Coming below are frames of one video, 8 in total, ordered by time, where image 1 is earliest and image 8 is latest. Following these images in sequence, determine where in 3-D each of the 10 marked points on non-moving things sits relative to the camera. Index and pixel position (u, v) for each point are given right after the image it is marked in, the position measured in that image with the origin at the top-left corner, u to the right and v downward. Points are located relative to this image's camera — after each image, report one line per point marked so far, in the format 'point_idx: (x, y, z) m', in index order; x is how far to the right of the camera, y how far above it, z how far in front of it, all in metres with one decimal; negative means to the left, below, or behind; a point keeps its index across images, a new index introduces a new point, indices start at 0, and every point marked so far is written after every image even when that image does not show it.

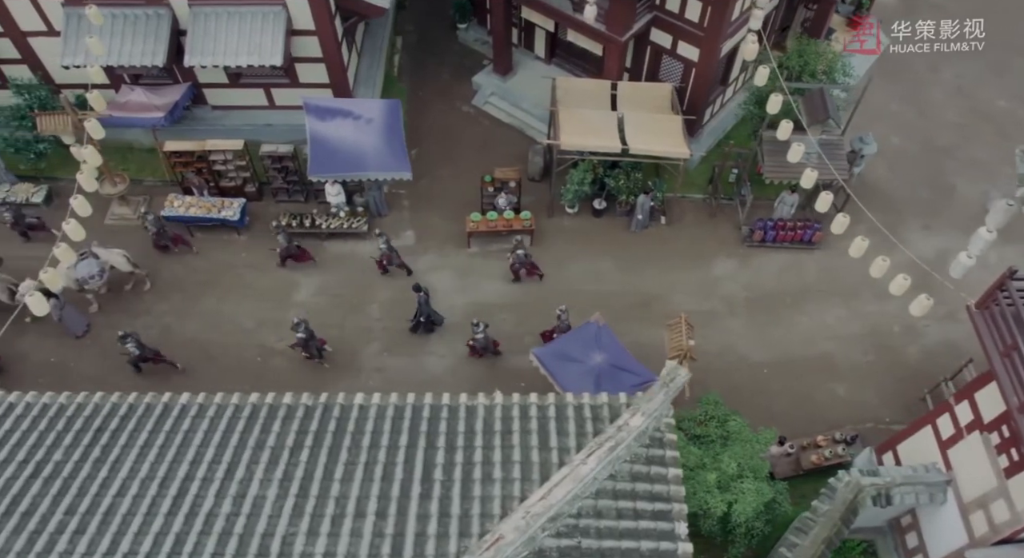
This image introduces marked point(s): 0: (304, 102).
0: (-5.2, +4.4, +15.0) m
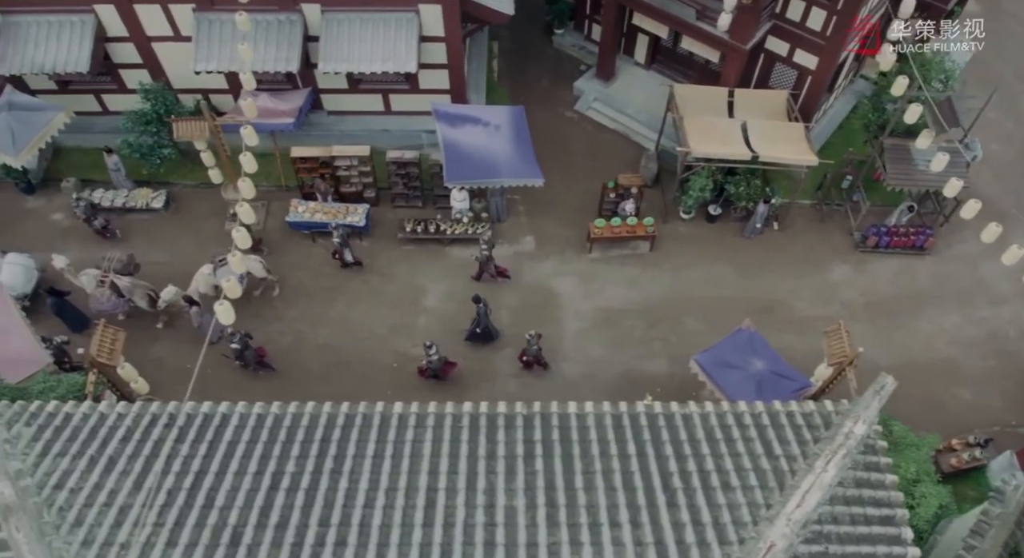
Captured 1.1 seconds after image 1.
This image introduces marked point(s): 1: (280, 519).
0: (-1.9, +4.3, +15.0) m
1: (-3.0, -3.0, +7.6) m
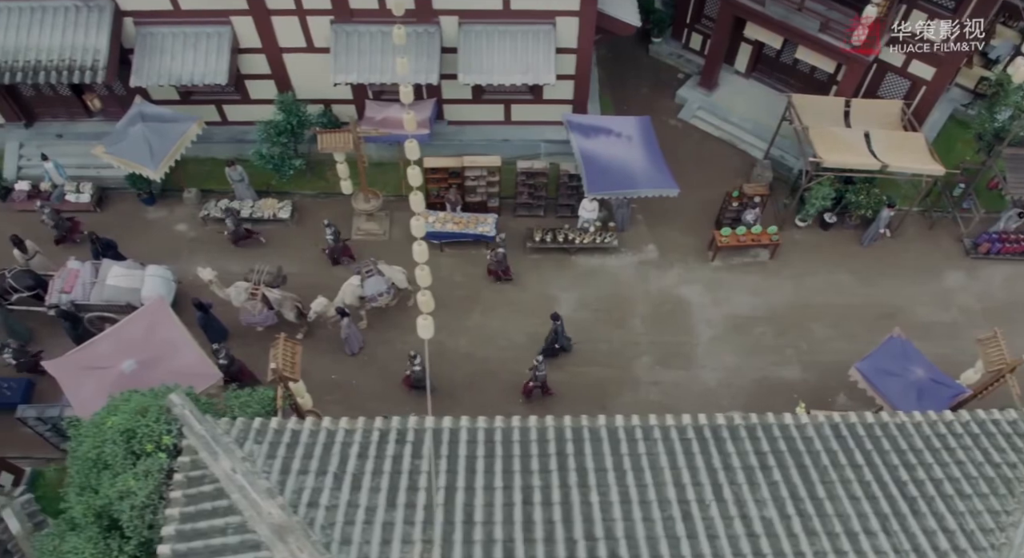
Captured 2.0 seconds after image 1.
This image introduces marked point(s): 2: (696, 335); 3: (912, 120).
0: (+1.4, +4.0, +15.2) m
1: (+0.5, -3.3, +7.8) m
2: (+4.6, -1.4, +15.0) m
3: (+11.0, +4.4, +16.5) m
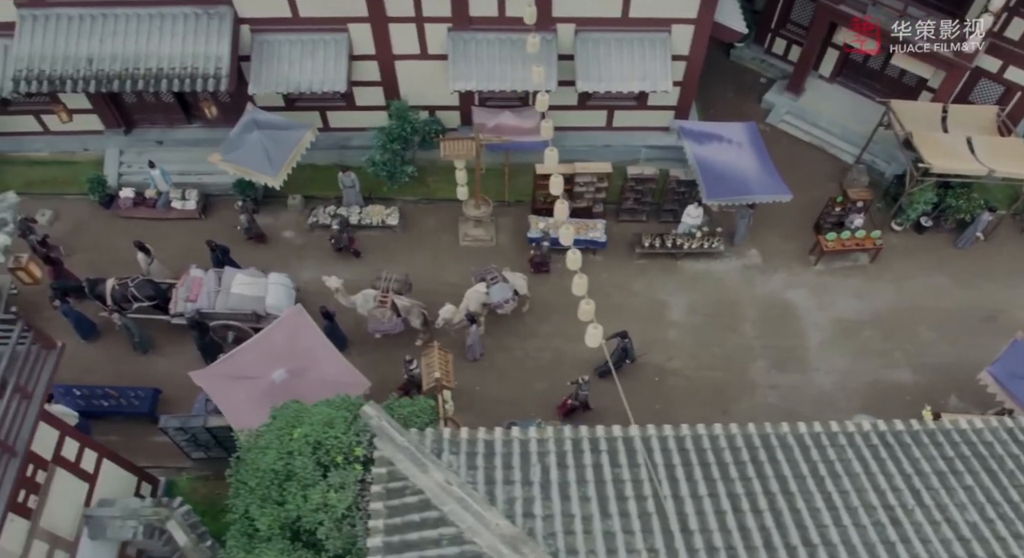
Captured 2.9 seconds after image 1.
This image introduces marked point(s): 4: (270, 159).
0: (+4.2, +3.9, +15.3) m
1: (+3.5, -3.4, +7.9) m
2: (+7.5, -1.5, +15.2) m
3: (+13.9, +4.3, +16.7) m
4: (-5.9, +2.9, +14.5) m
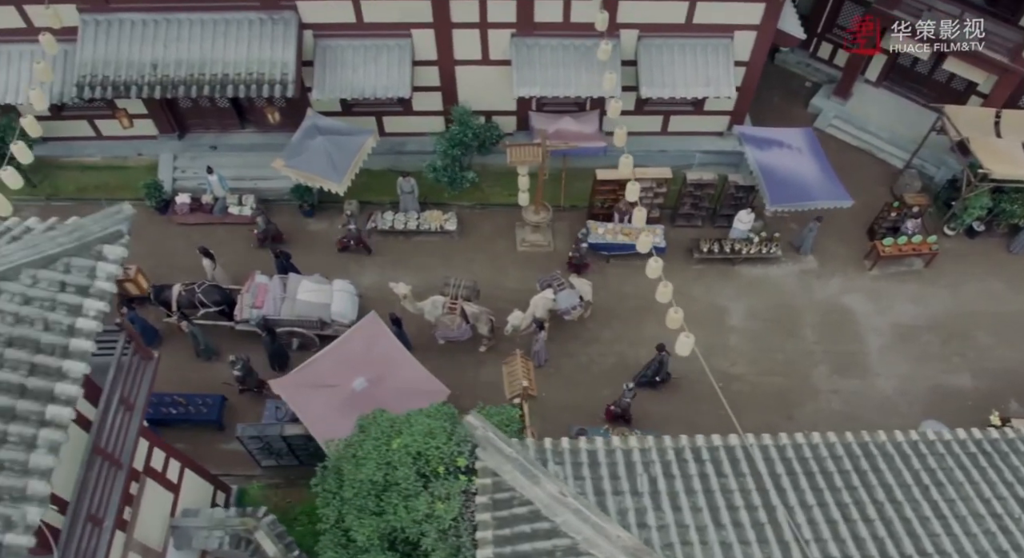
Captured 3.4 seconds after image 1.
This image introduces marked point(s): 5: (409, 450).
0: (+5.8, +3.8, +15.3) m
1: (+5.1, -3.6, +7.9) m
2: (+9.0, -1.7, +15.3) m
3: (+15.4, +4.2, +16.8) m
4: (-4.3, +2.8, +14.4) m
5: (-1.6, -2.7, +9.6) m
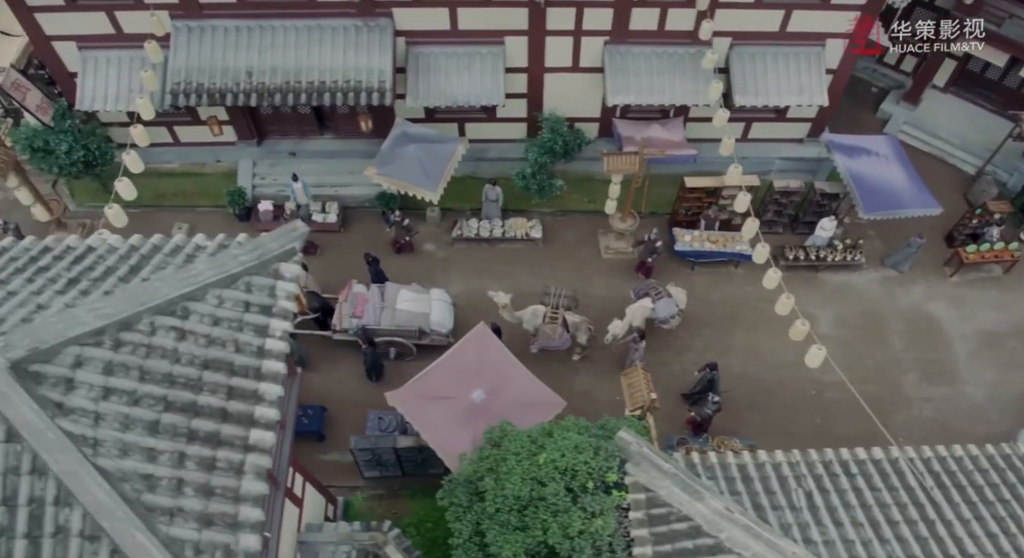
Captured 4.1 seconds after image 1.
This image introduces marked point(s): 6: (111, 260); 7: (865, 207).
0: (+8.0, +3.6, +15.3) m
1: (+7.4, -3.8, +7.9) m
2: (+11.3, -1.8, +15.3) m
3: (+17.6, +4.0, +17.0) m
4: (-2.0, +2.5, +14.3) m
5: (+0.7, -3.0, +9.5) m
6: (-5.1, +0.2, +7.7) m
7: (+8.5, +1.8, +14.5) m
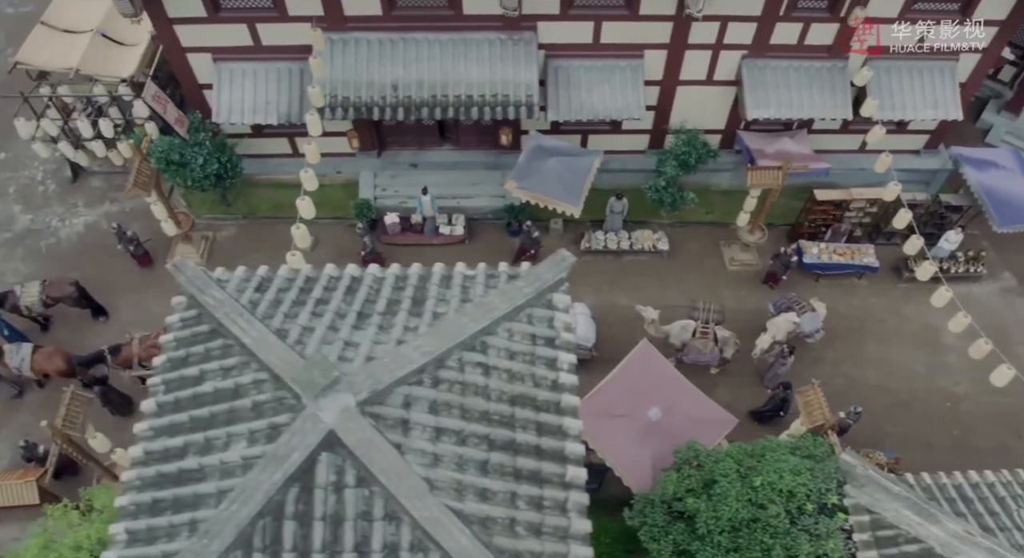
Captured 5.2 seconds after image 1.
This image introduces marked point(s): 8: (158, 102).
0: (+11.4, +3.3, +15.5) m
1: (+10.9, -4.2, +8.1) m
2: (+14.7, -2.1, +15.6) m
3: (+21.0, +3.7, +17.3) m
4: (+1.3, +2.2, +14.3) m
5: (+4.2, -3.3, +9.6) m
6: (-1.6, -0.2, +7.6) m
7: (+11.9, +1.5, +14.7) m
8: (-8.2, +4.1, +13.8) m
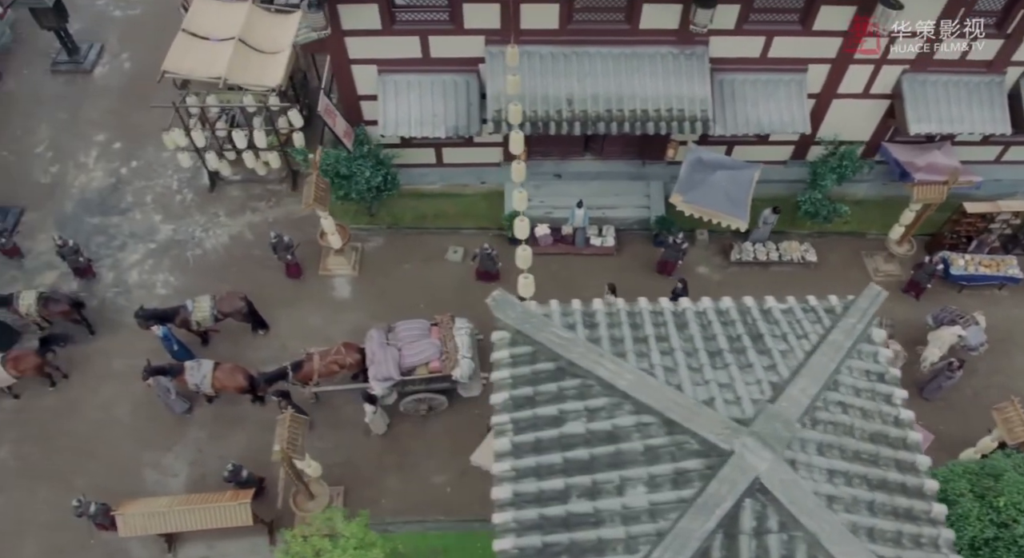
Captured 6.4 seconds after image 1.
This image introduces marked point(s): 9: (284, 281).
0: (+15.4, +3.0, +15.7) m
1: (+15.1, -4.6, +8.5) m
2: (+18.7, -2.4, +16.0) m
3: (+24.9, +3.5, +17.7) m
4: (+5.3, +1.9, +14.3) m
5: (+8.3, -3.7, +9.8) m
6: (+2.5, -0.6, +7.6) m
7: (+15.9, +1.2, +15.0) m
8: (-4.2, +3.7, +13.6) m
9: (-5.9, -0.1, +15.4) m
